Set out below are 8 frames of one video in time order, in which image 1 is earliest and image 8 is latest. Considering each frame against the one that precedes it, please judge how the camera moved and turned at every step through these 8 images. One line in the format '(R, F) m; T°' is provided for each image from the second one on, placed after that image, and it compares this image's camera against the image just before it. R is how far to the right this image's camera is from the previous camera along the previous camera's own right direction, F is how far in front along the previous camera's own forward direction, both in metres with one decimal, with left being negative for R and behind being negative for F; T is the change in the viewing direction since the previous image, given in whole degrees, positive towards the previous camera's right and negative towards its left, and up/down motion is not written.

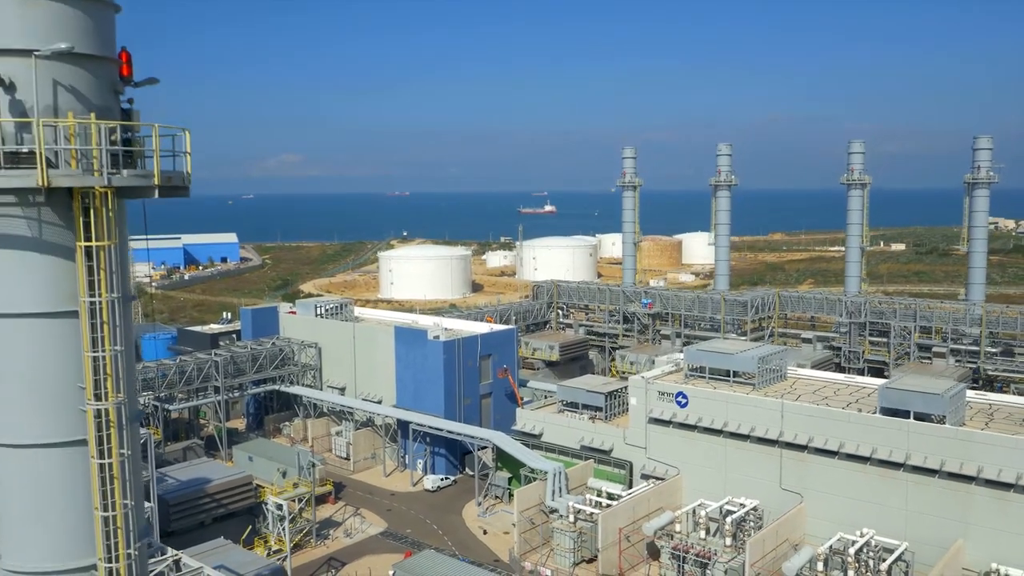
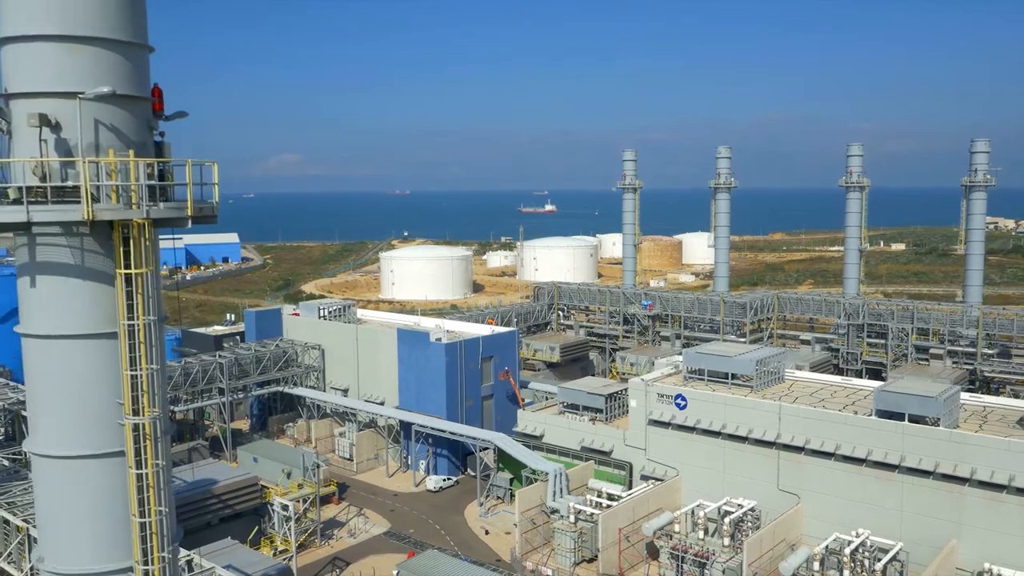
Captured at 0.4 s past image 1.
(0.0, -0.4) m; 0°
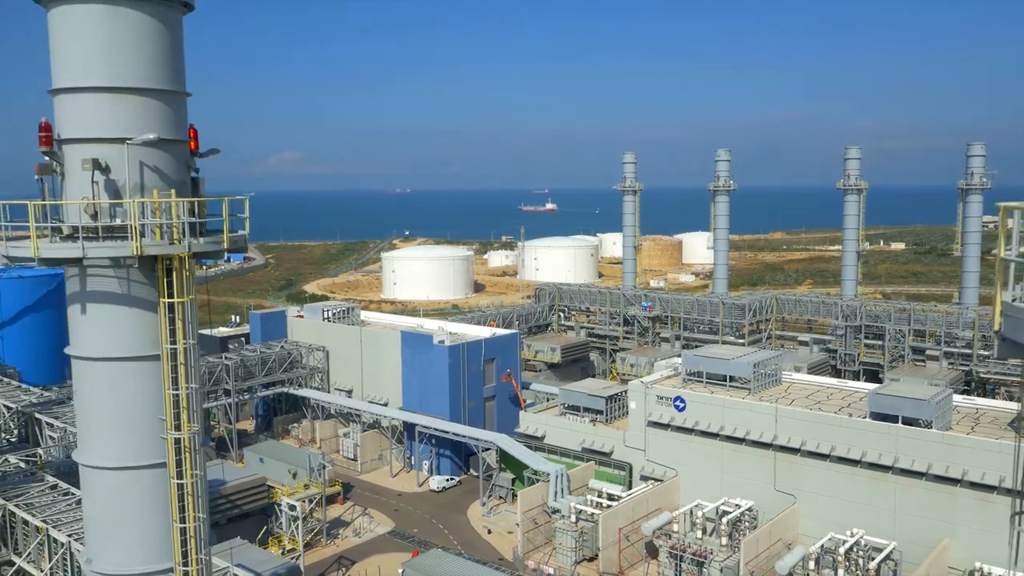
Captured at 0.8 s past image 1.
(0.0, -0.5) m; 0°
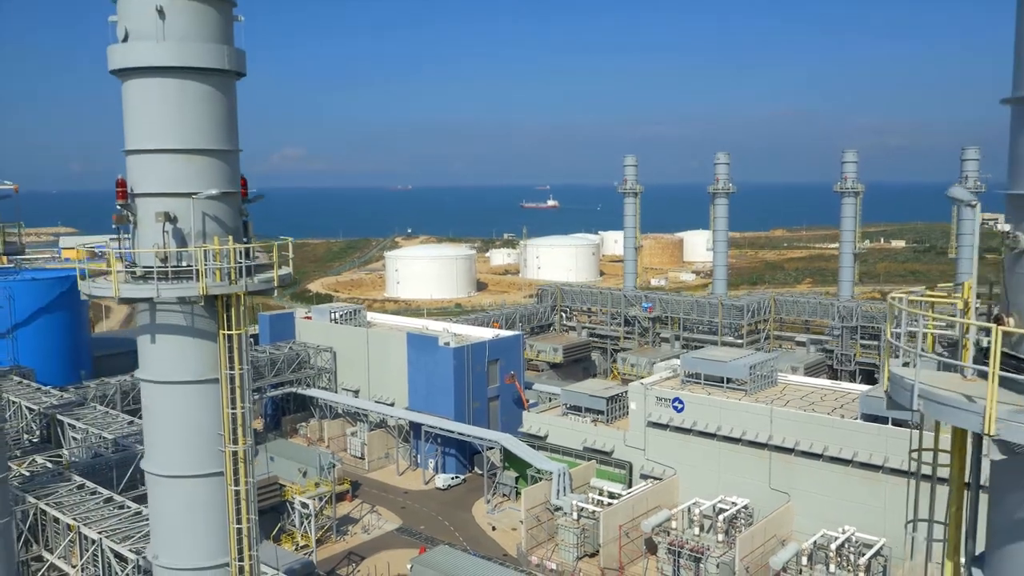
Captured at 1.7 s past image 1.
(-0.1, -0.8) m; 0°
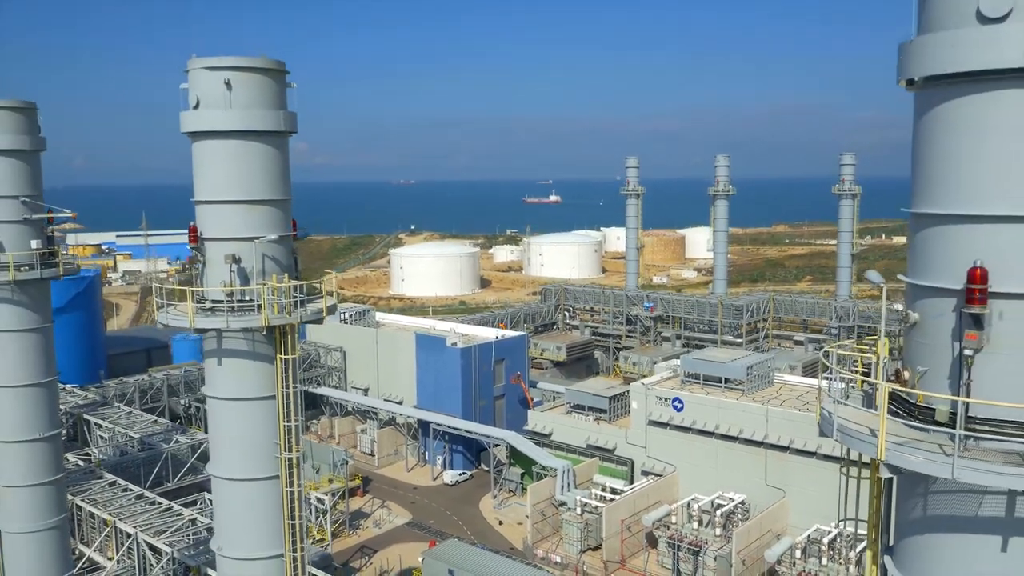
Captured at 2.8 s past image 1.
(-0.1, -1.0) m; 0°
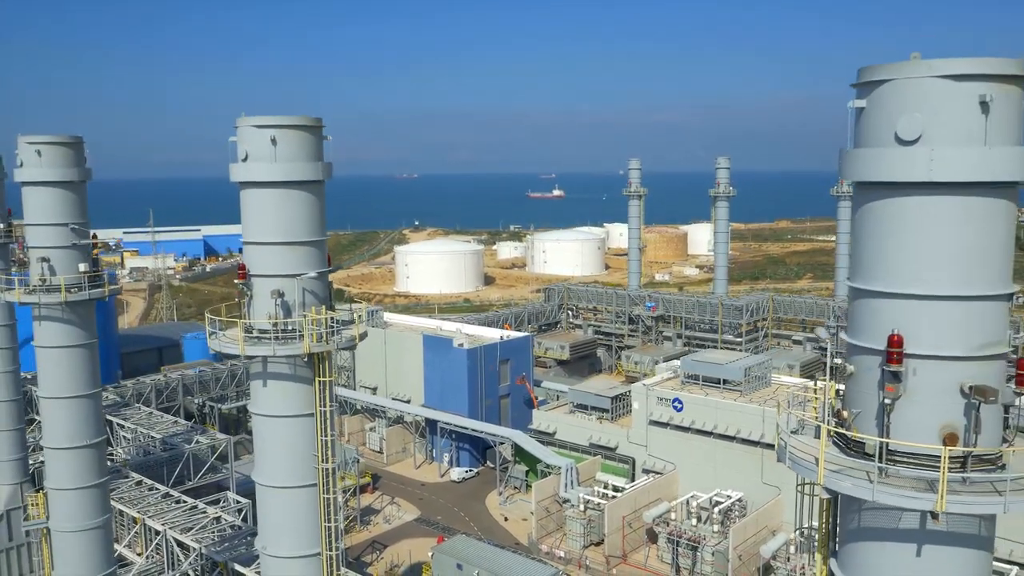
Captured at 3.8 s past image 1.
(-0.1, -0.9) m; 0°
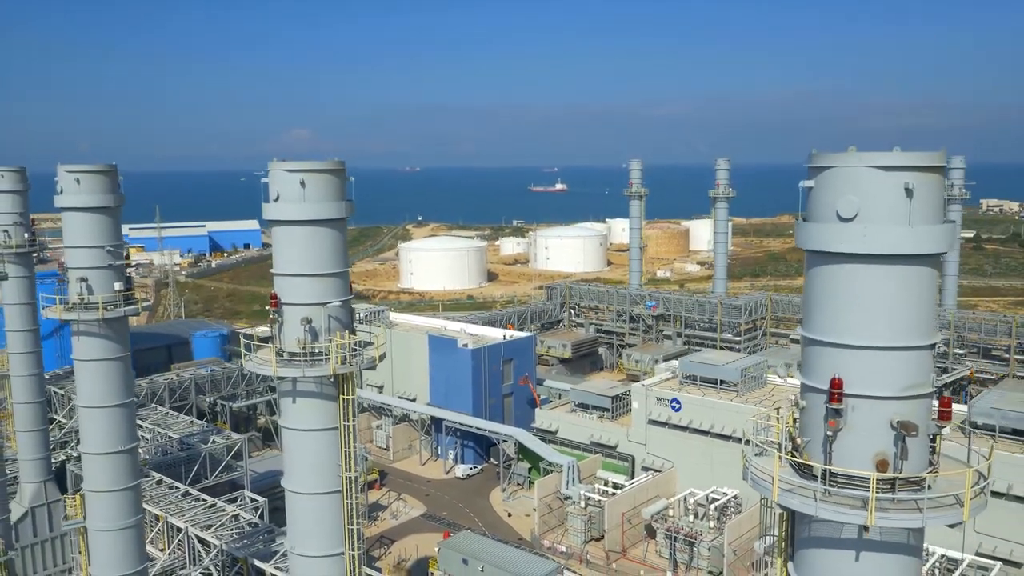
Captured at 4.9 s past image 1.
(0.0, -0.9) m; 0°
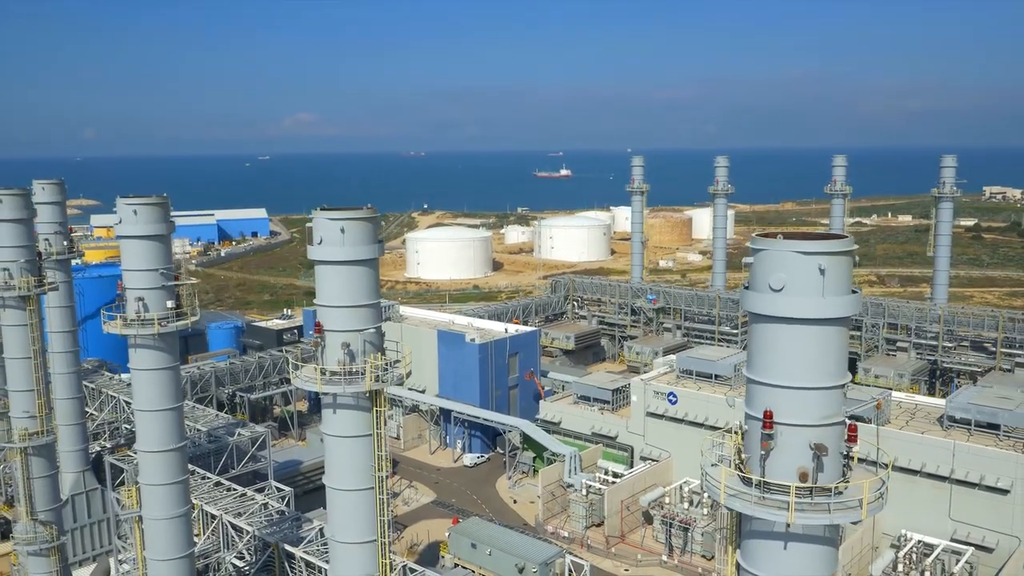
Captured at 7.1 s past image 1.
(0.0, -1.6) m; 0°
